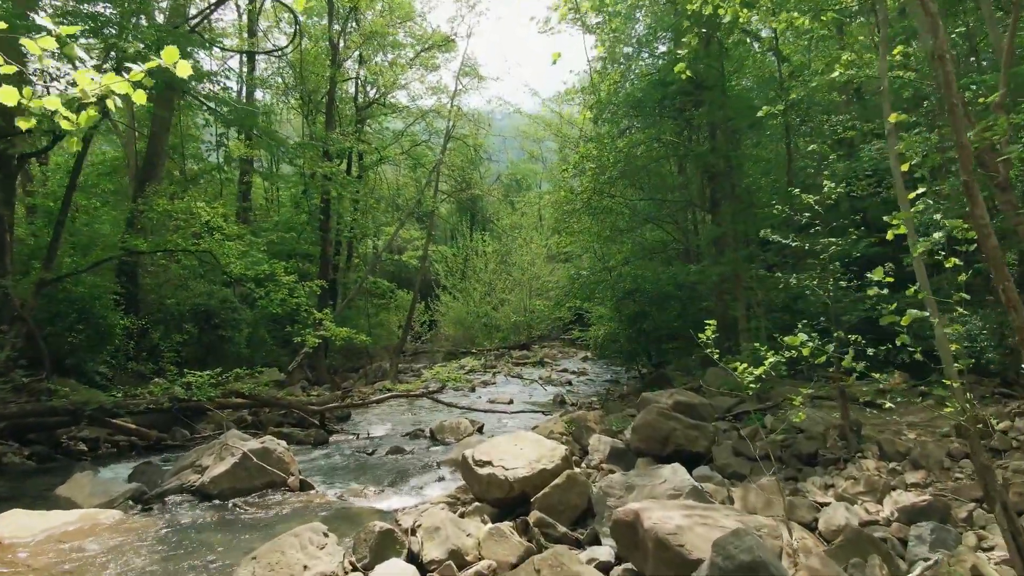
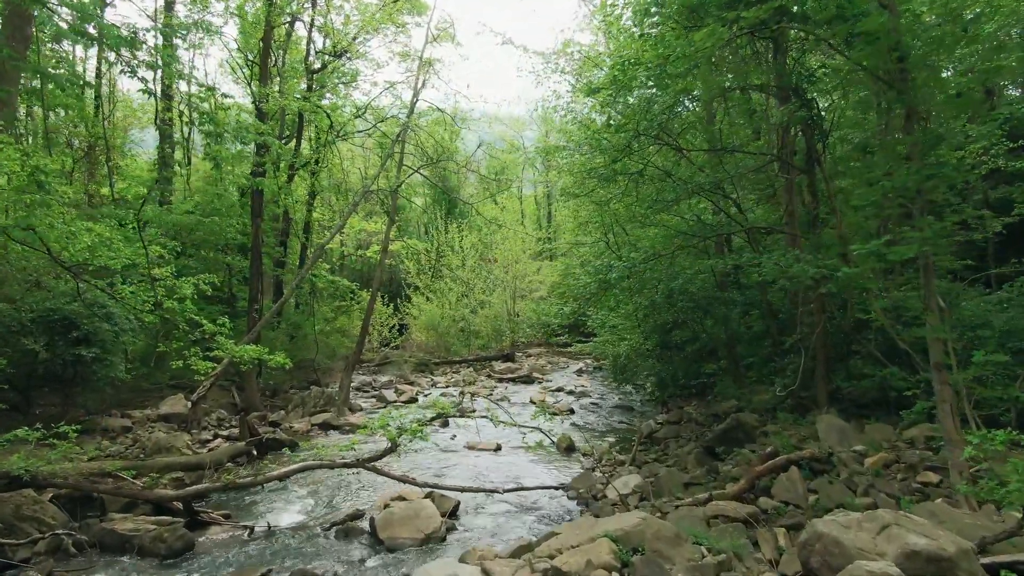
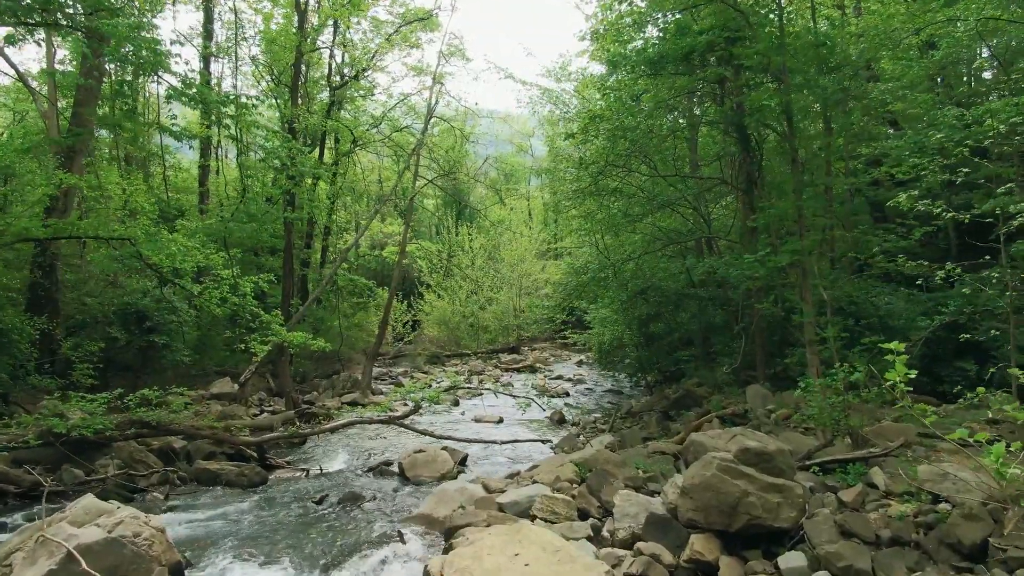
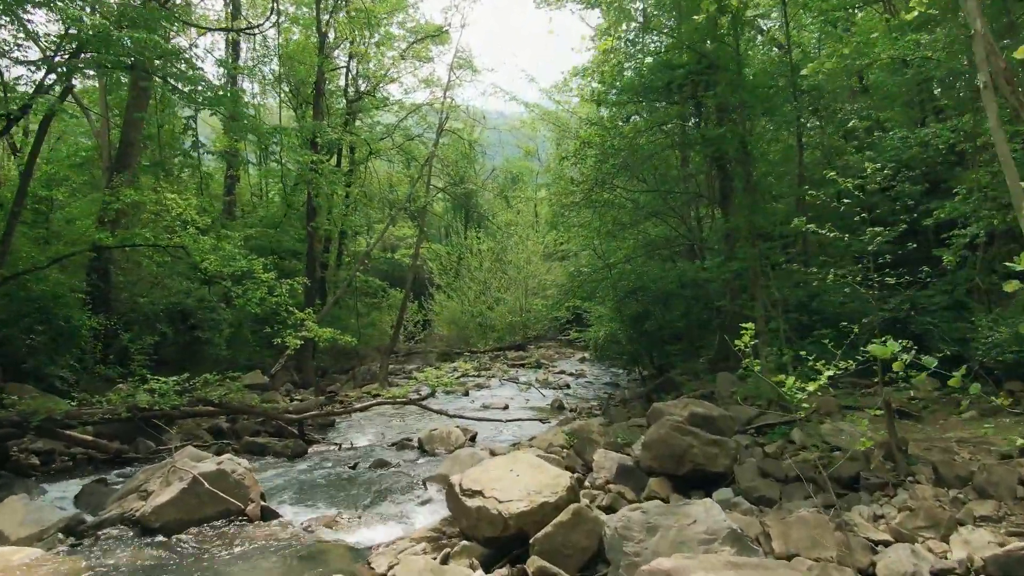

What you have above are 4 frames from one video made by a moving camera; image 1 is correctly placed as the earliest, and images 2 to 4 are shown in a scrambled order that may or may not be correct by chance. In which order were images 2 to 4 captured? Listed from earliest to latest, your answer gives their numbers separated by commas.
4, 3, 2
